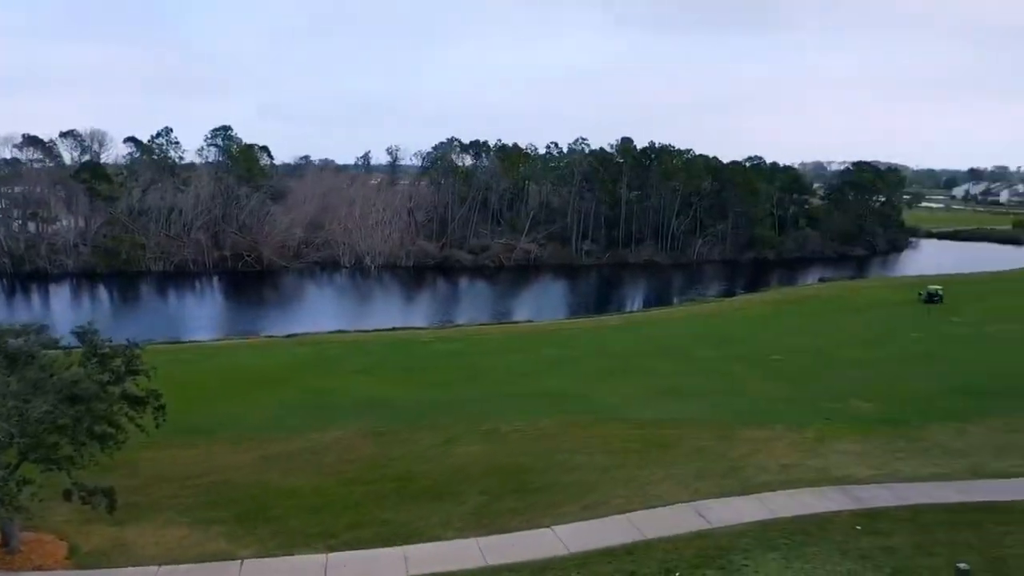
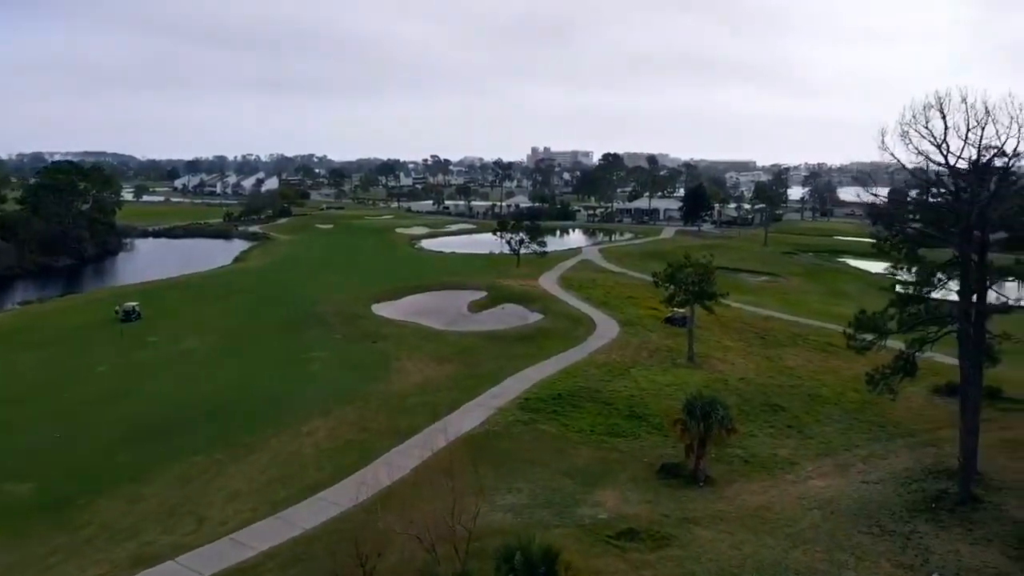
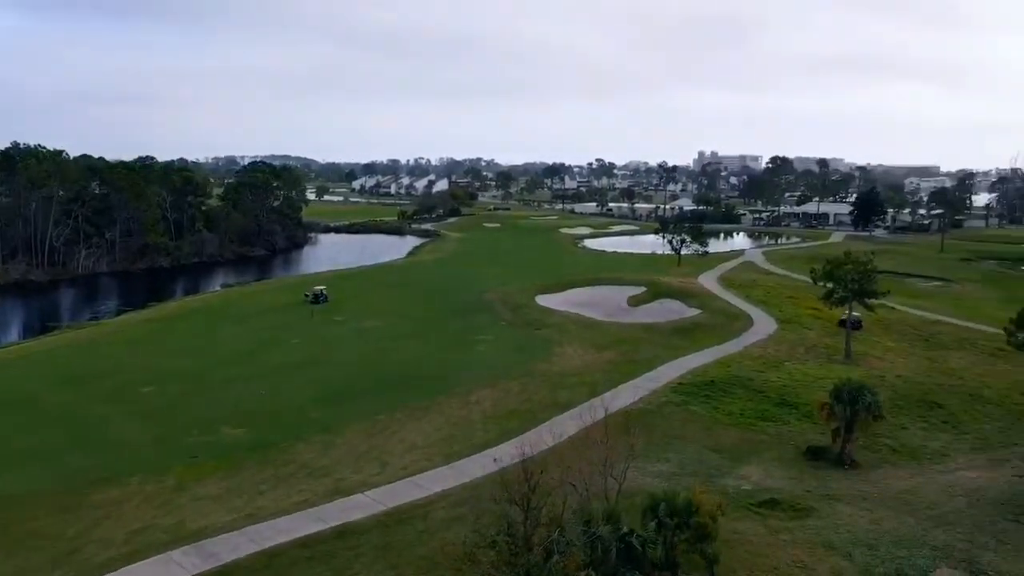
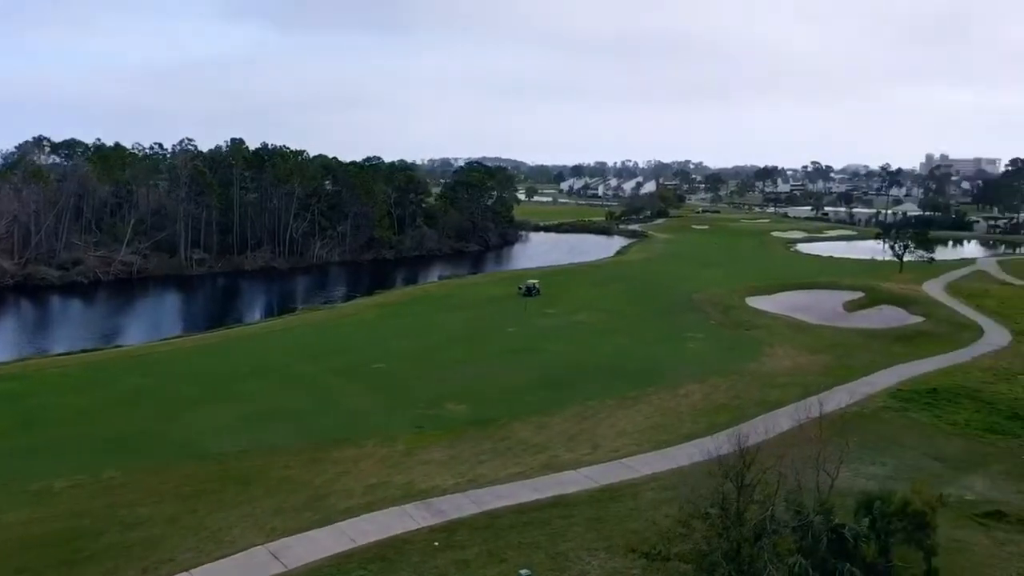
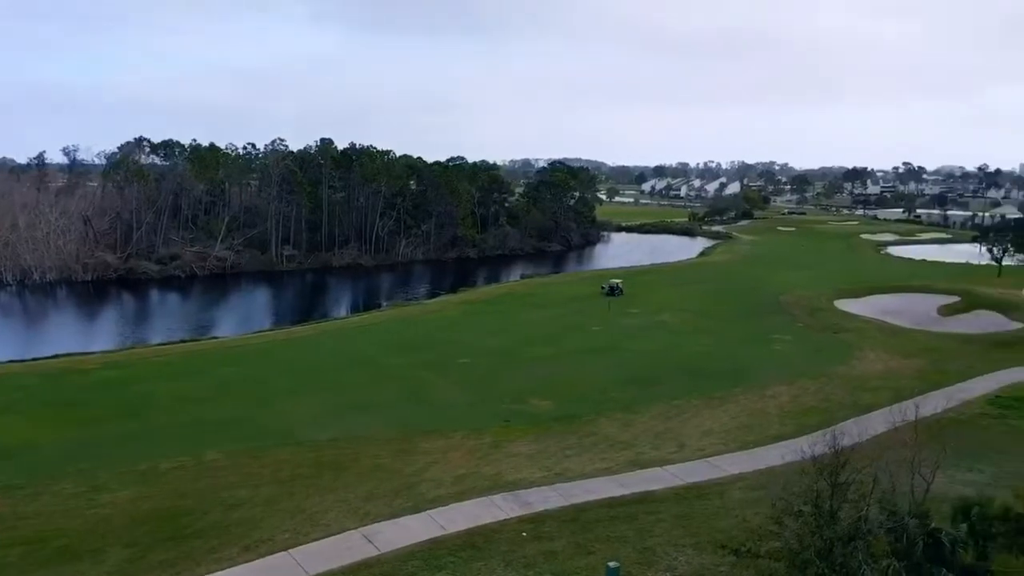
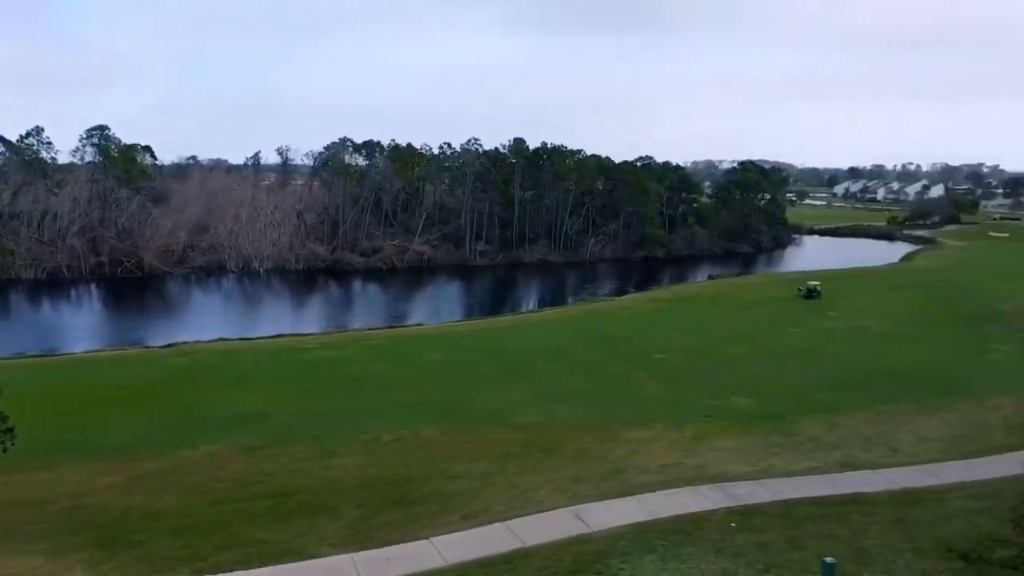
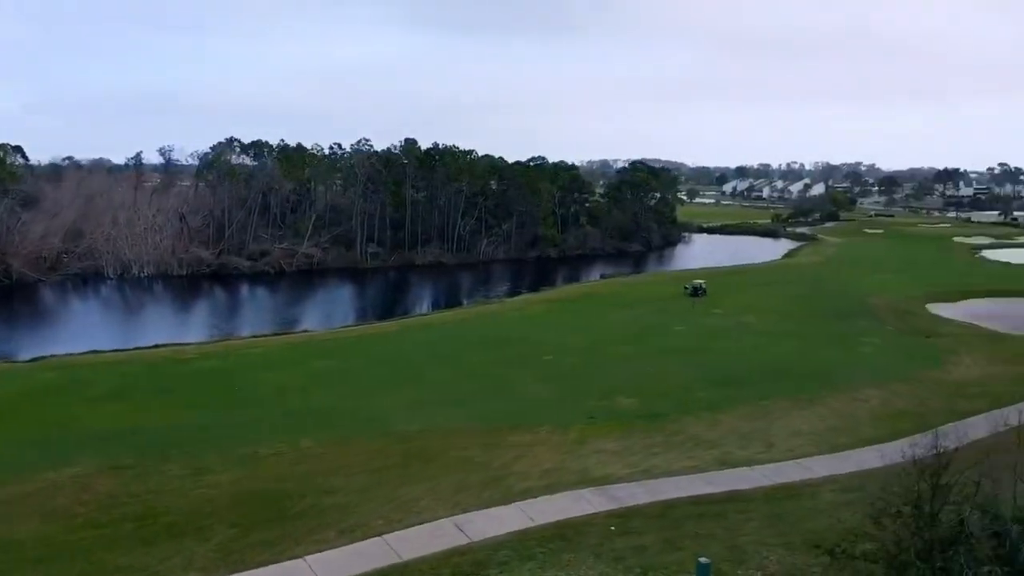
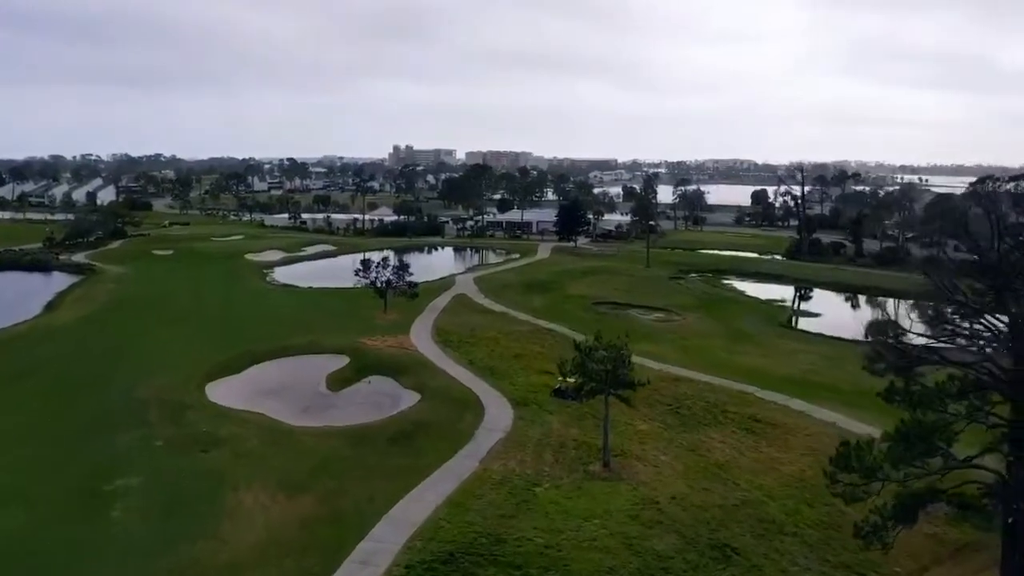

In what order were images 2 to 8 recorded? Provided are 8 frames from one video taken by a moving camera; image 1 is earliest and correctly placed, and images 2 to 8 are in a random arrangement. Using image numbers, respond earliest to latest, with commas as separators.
6, 7, 5, 4, 3, 2, 8
